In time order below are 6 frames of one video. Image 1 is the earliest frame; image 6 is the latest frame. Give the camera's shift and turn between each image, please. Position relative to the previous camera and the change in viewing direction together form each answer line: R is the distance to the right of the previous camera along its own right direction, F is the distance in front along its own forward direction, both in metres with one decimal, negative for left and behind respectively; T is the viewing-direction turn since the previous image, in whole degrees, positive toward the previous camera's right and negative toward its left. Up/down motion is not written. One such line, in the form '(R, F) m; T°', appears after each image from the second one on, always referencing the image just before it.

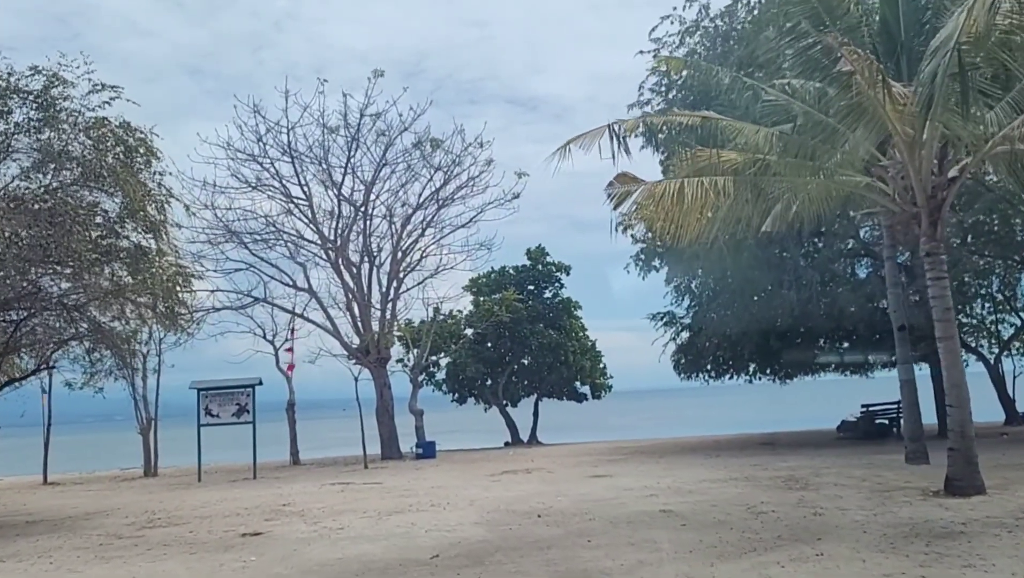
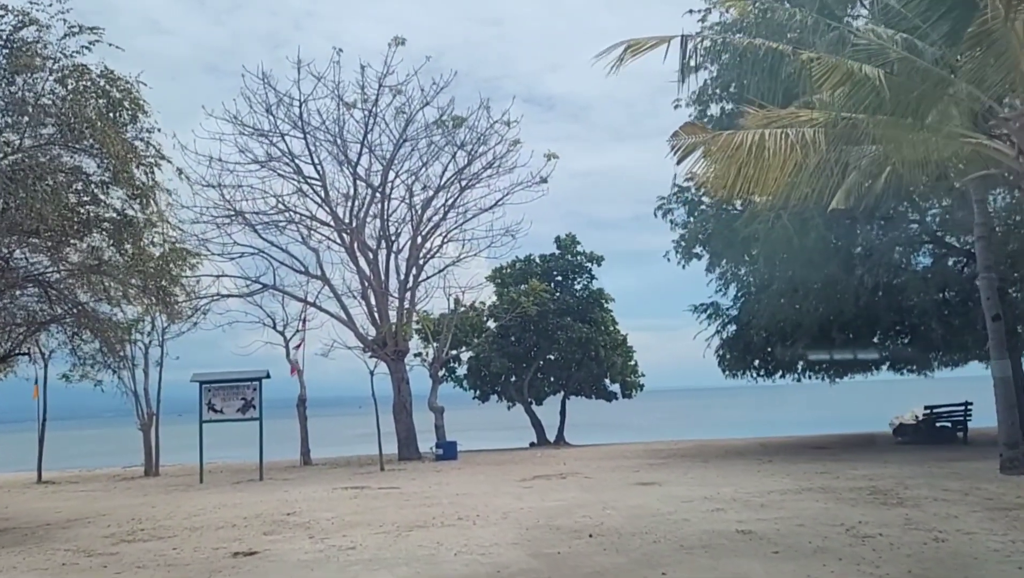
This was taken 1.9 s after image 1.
(-0.4, +2.4) m; -1°
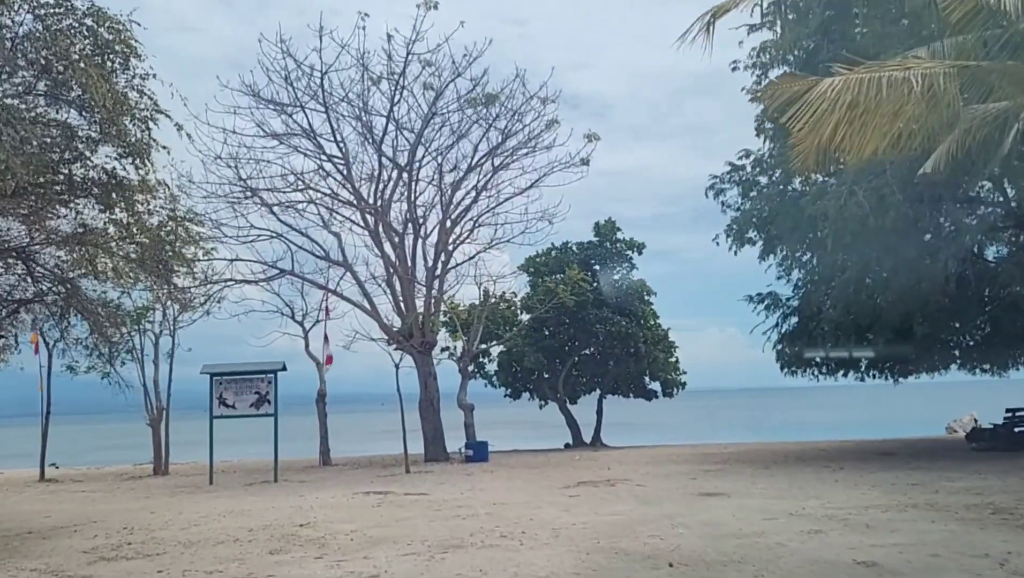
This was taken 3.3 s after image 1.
(-0.5, +2.3) m; -2°
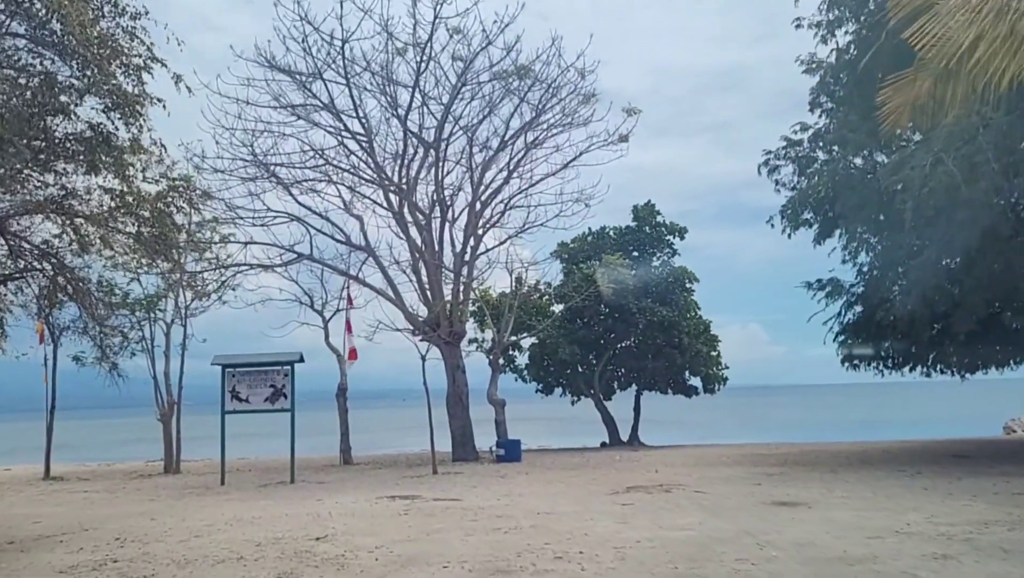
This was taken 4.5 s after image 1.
(-0.4, +2.0) m; -1°
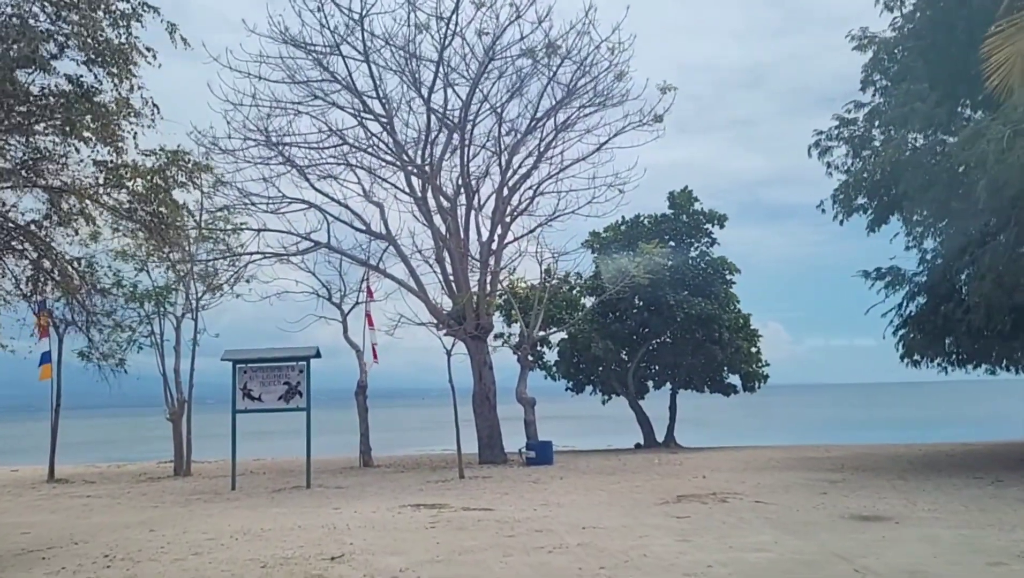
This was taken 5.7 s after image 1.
(-0.3, +1.7) m; -1°
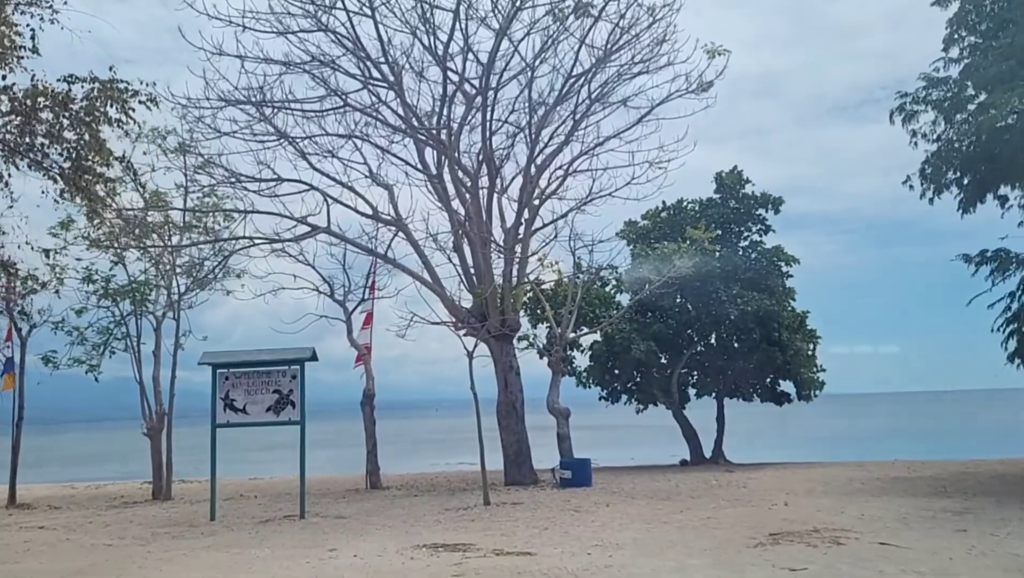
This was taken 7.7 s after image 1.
(-0.4, +3.3) m; -1°
